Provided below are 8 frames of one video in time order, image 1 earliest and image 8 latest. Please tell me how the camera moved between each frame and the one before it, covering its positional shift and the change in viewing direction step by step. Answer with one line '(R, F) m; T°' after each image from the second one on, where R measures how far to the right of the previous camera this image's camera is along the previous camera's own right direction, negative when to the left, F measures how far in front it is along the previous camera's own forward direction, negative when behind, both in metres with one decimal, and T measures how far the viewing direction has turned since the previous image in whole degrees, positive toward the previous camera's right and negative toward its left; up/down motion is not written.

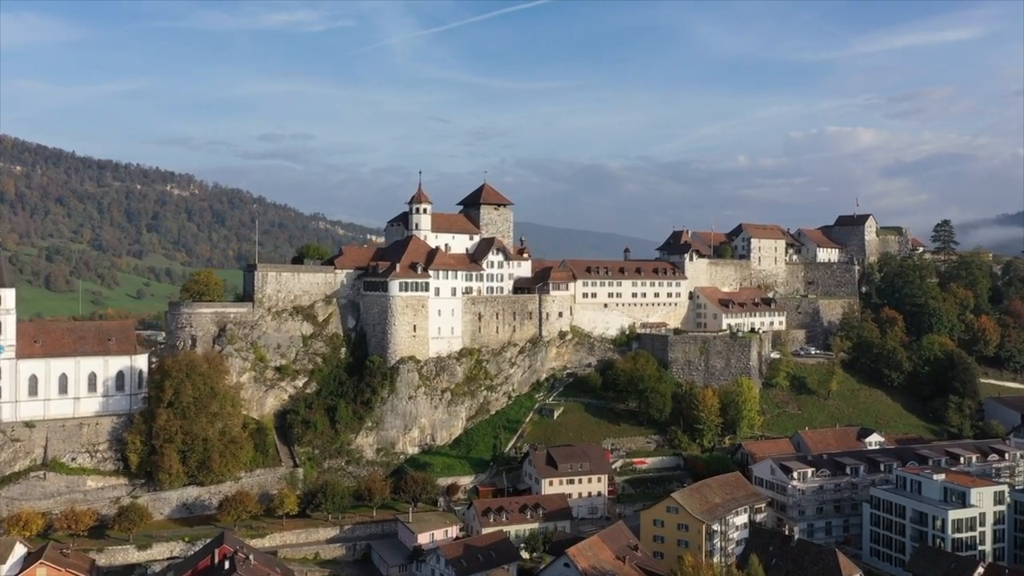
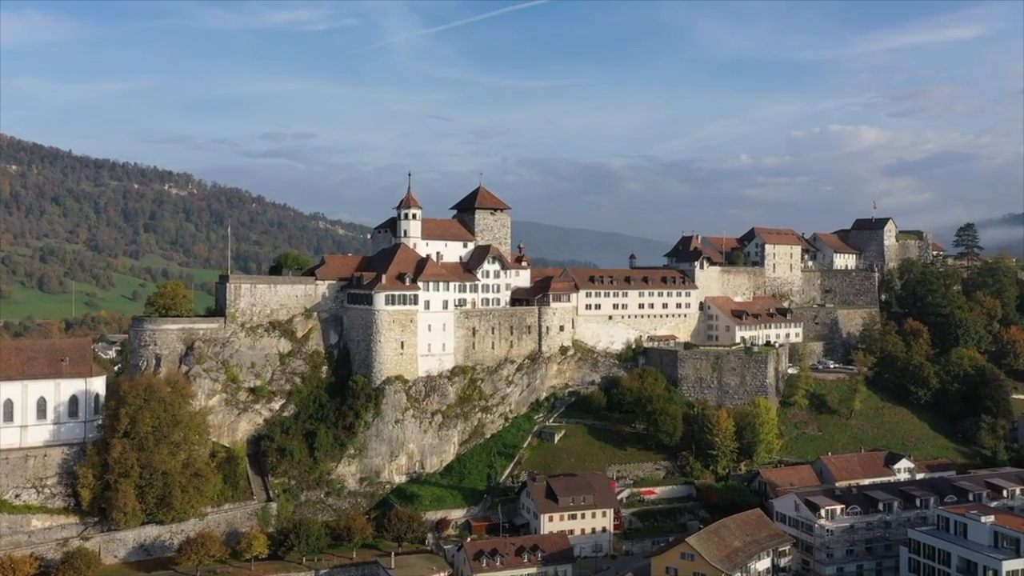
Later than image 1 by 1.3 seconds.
(+0.4, +5.4) m; 0°
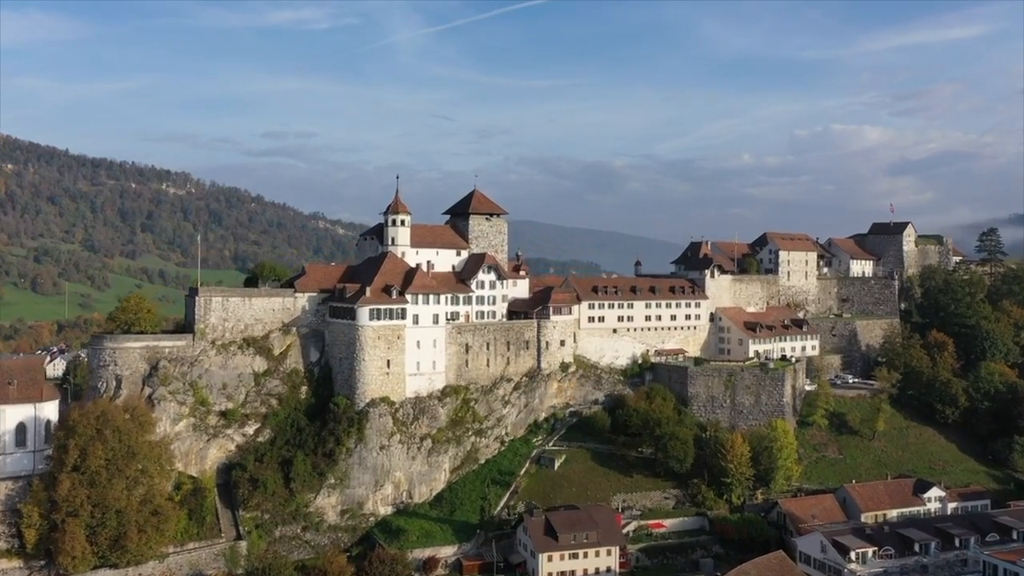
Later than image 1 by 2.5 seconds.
(+0.3, +4.9) m; 0°
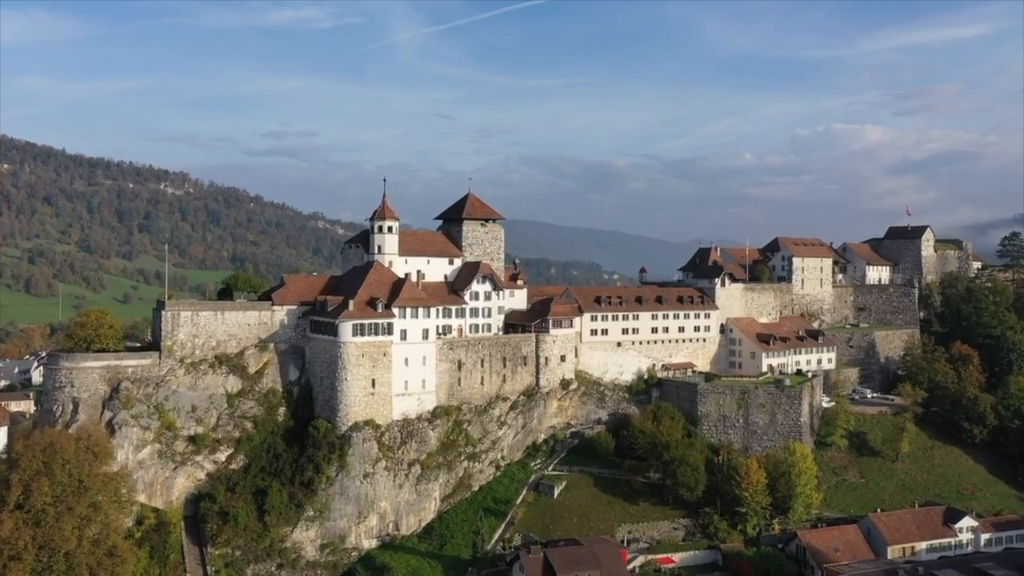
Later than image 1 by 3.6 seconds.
(+0.3, +4.3) m; 0°
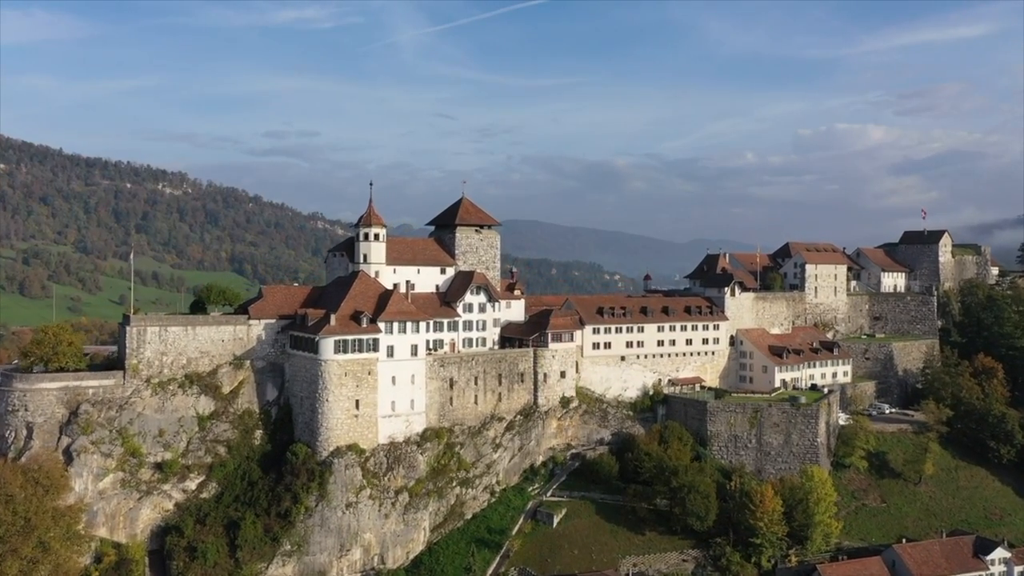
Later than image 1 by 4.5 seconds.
(+0.3, +3.8) m; 0°
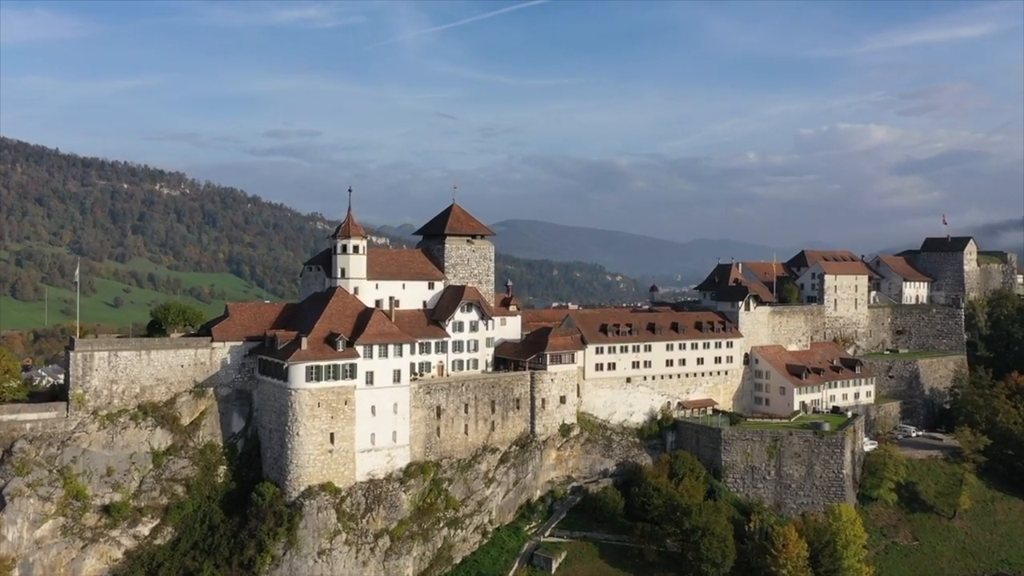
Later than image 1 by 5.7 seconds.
(+0.4, +4.9) m; 0°
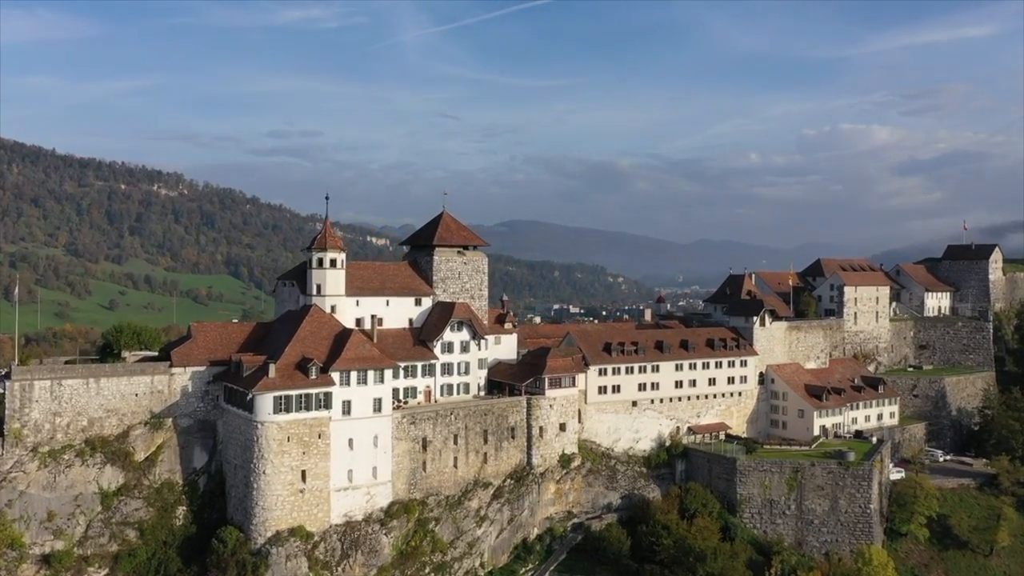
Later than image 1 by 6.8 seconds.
(+0.3, +4.4) m; 0°
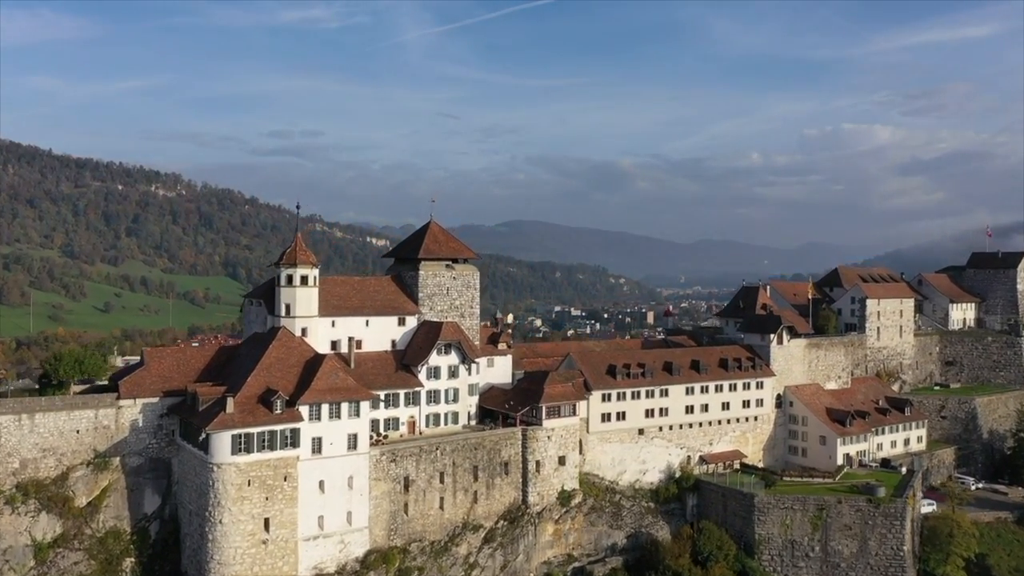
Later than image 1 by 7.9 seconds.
(+0.4, +4.4) m; 0°
